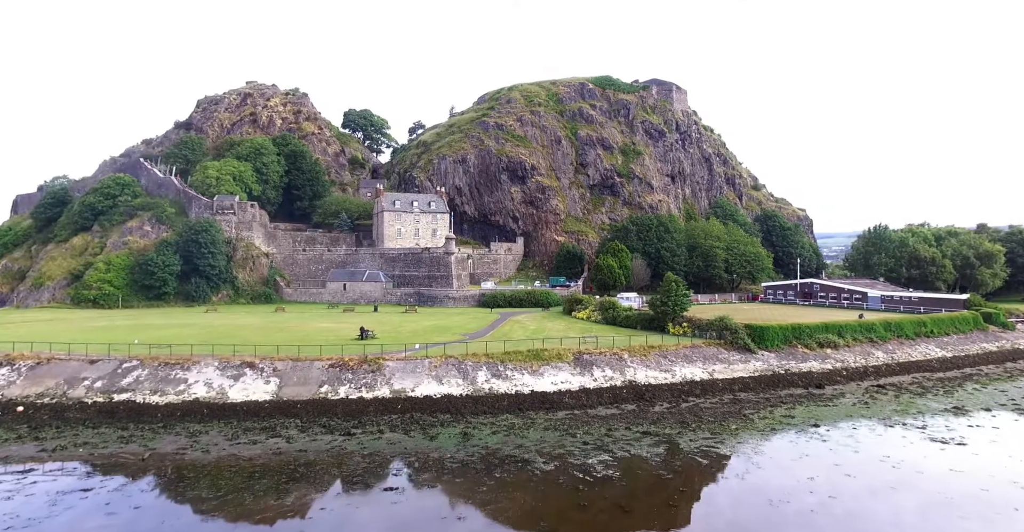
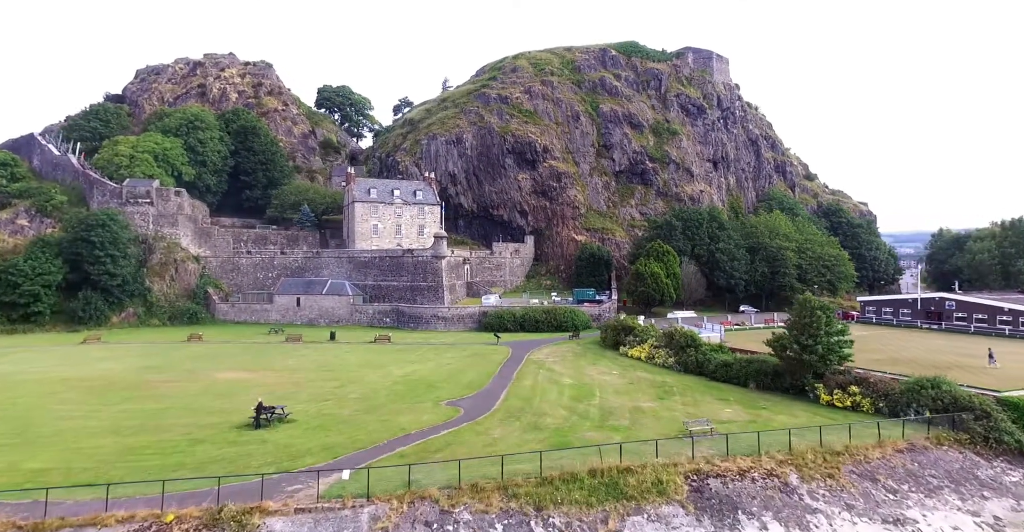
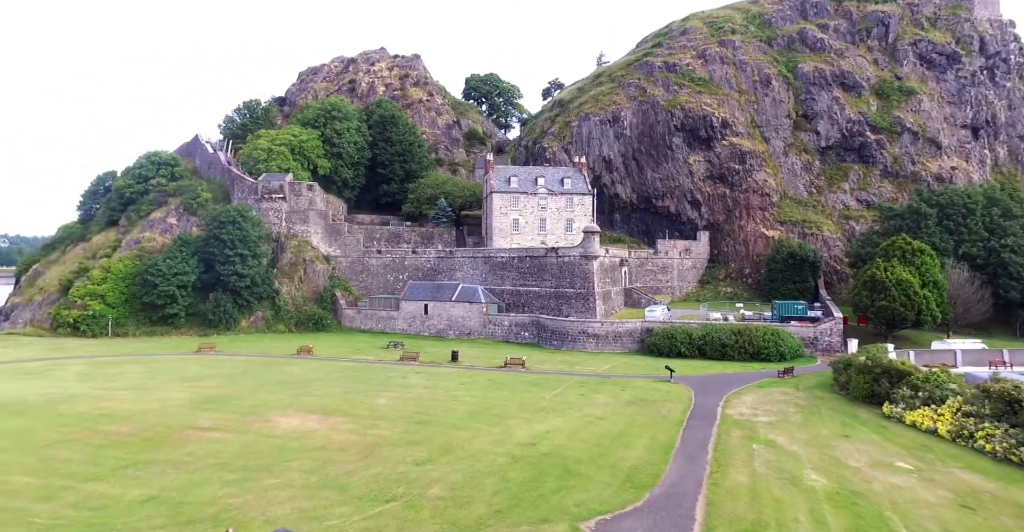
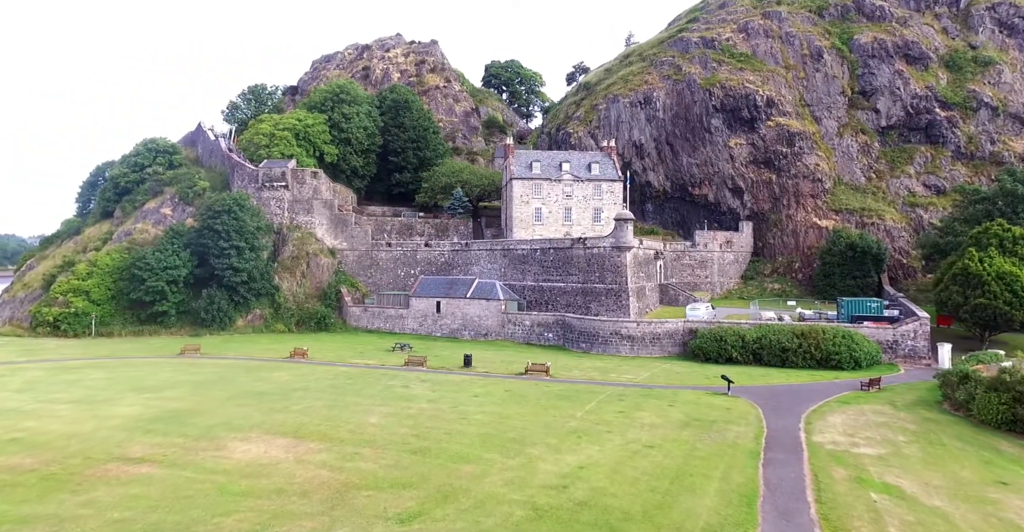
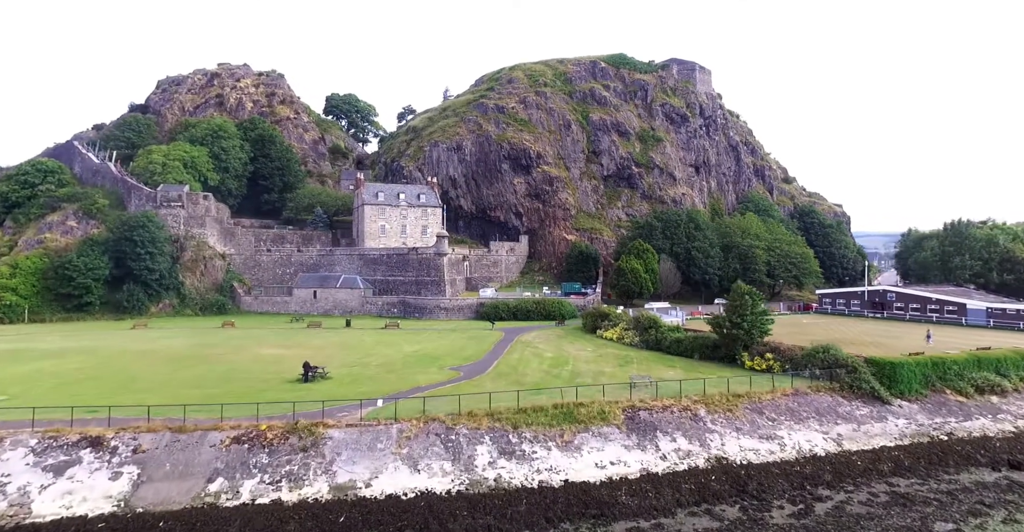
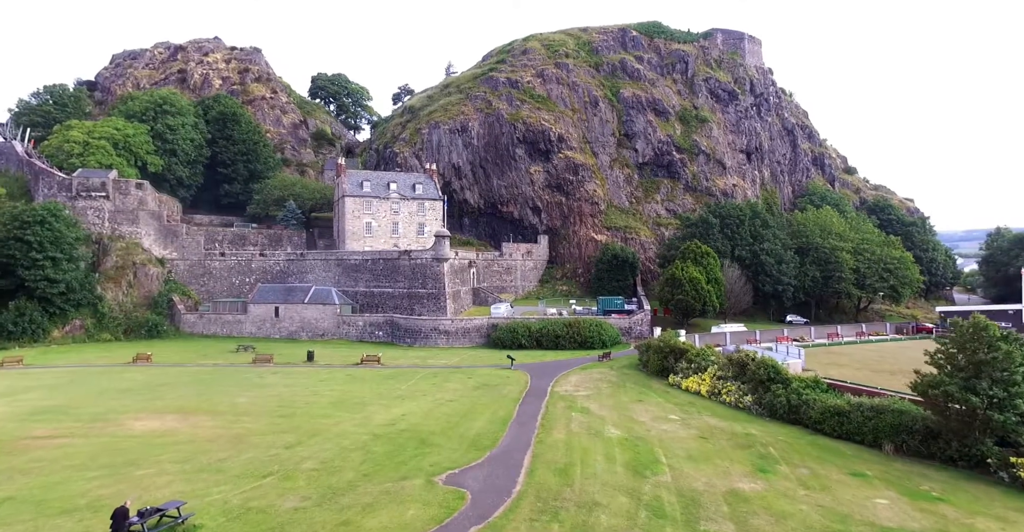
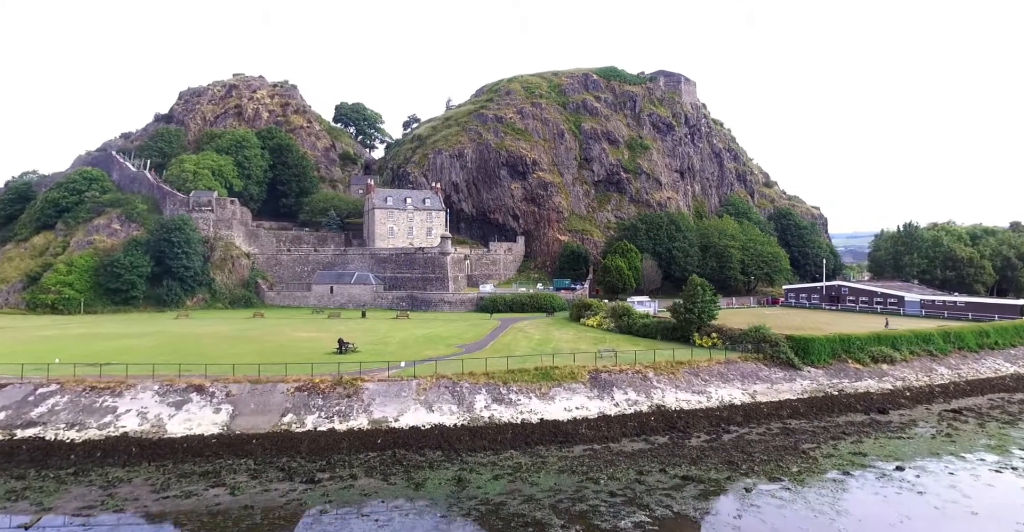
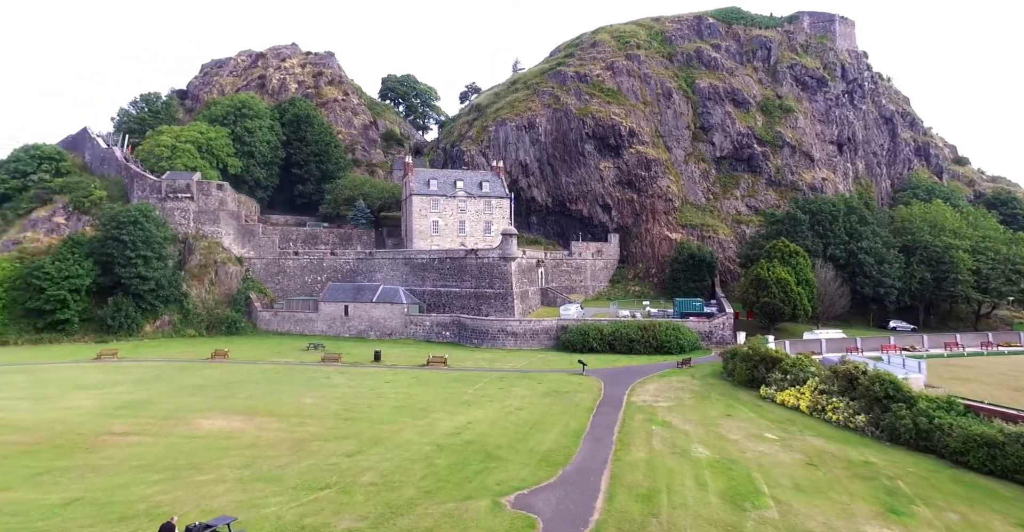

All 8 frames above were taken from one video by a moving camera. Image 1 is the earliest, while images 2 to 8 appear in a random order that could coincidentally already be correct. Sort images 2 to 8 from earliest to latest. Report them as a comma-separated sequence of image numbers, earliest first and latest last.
7, 5, 2, 6, 8, 3, 4
